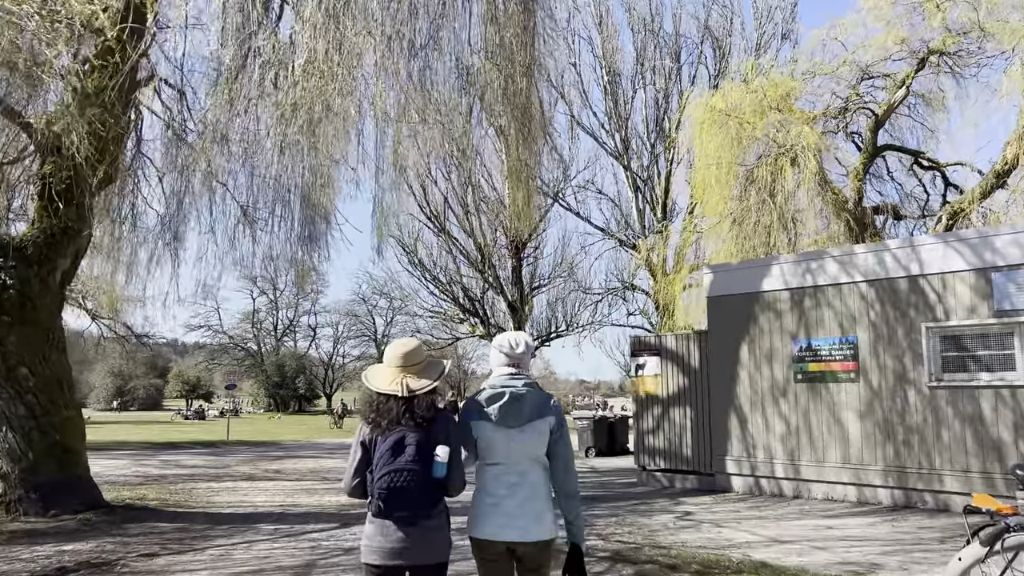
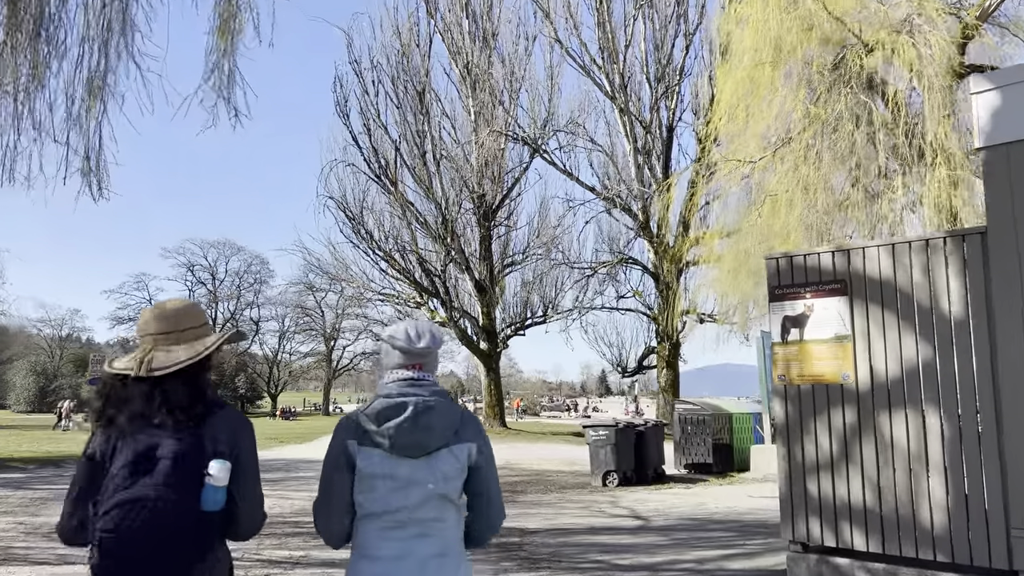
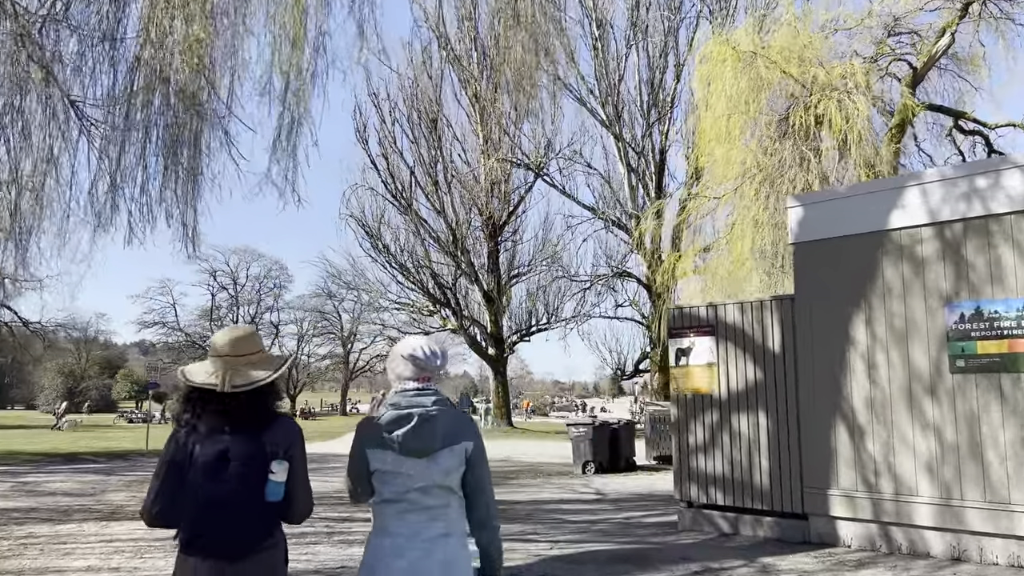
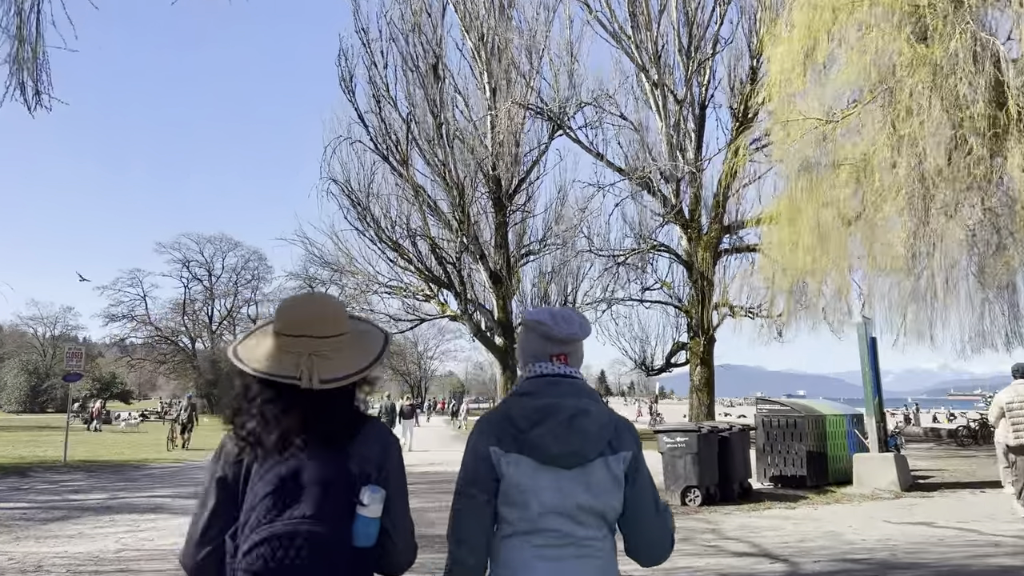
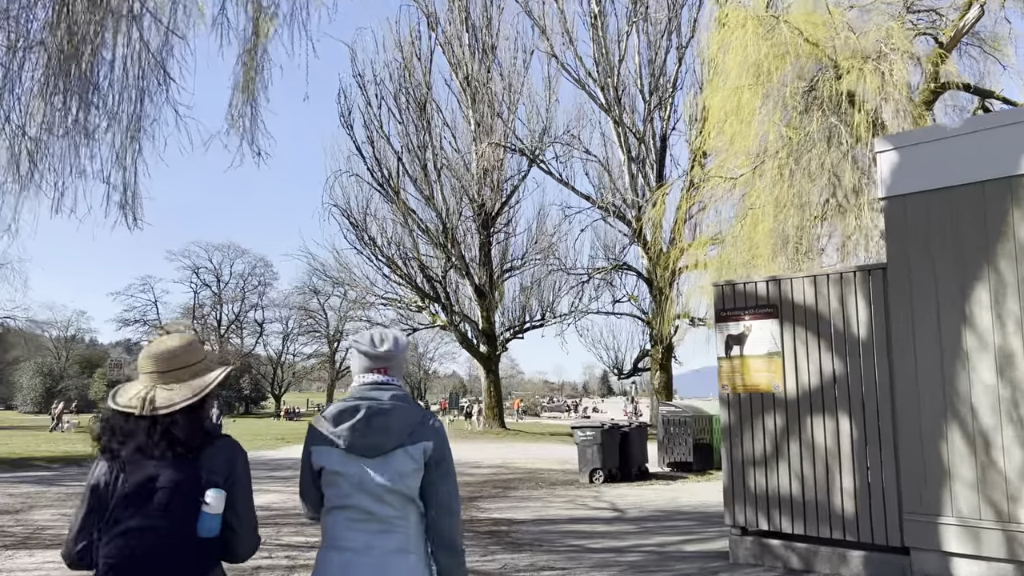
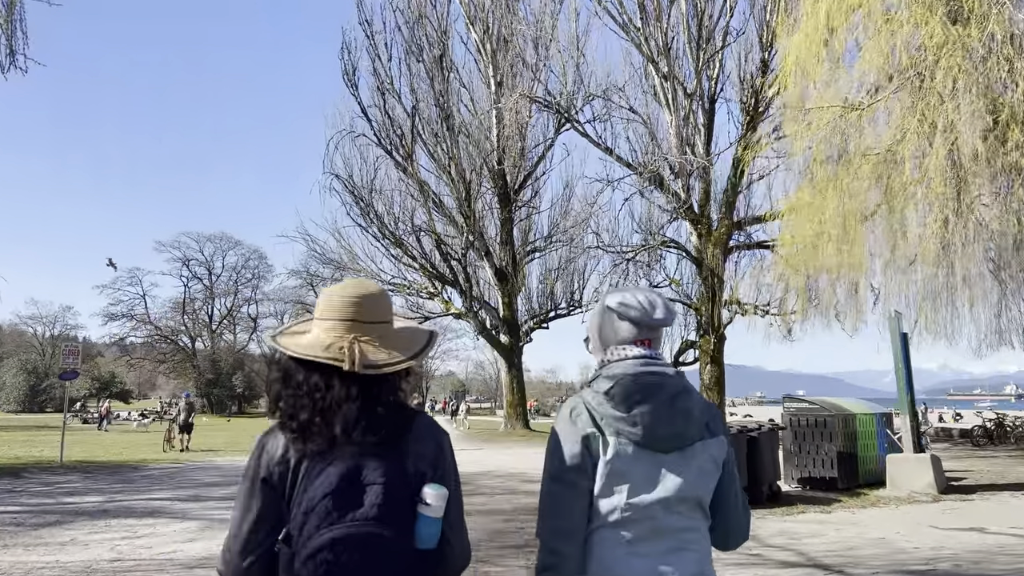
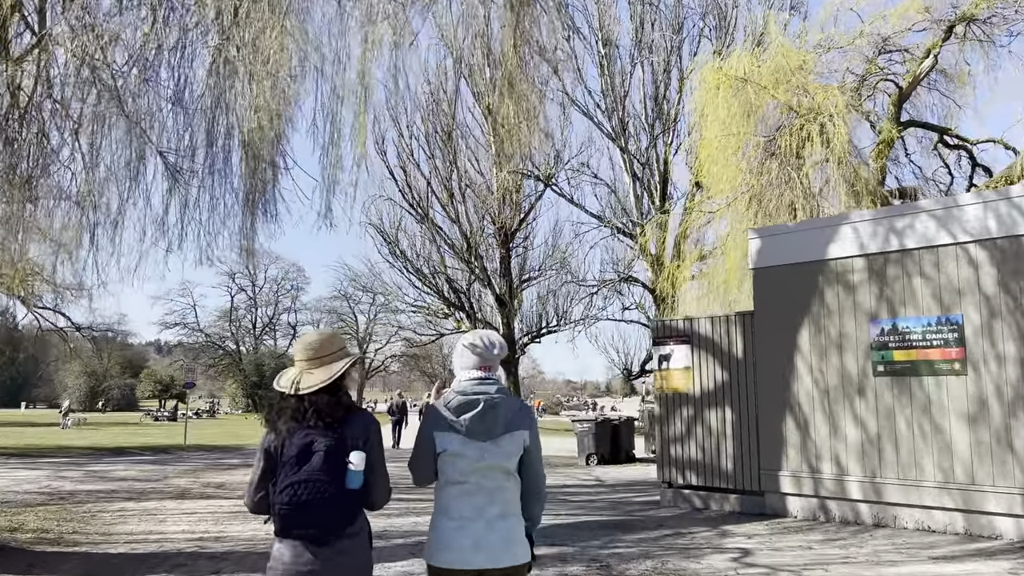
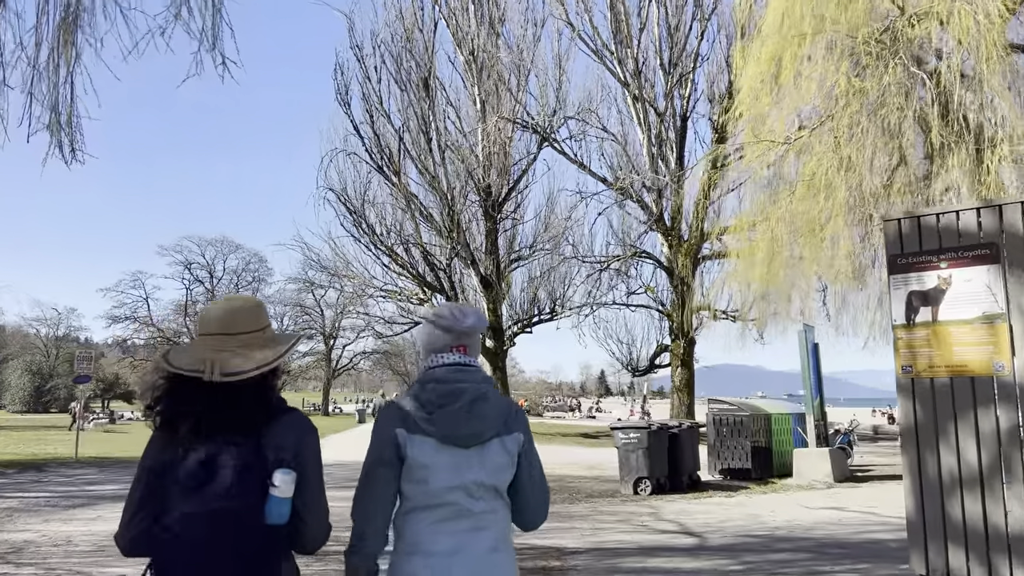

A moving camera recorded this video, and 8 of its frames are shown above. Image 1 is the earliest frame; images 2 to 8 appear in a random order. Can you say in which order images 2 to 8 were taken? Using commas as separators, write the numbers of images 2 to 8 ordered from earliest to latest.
7, 3, 5, 2, 8, 4, 6
